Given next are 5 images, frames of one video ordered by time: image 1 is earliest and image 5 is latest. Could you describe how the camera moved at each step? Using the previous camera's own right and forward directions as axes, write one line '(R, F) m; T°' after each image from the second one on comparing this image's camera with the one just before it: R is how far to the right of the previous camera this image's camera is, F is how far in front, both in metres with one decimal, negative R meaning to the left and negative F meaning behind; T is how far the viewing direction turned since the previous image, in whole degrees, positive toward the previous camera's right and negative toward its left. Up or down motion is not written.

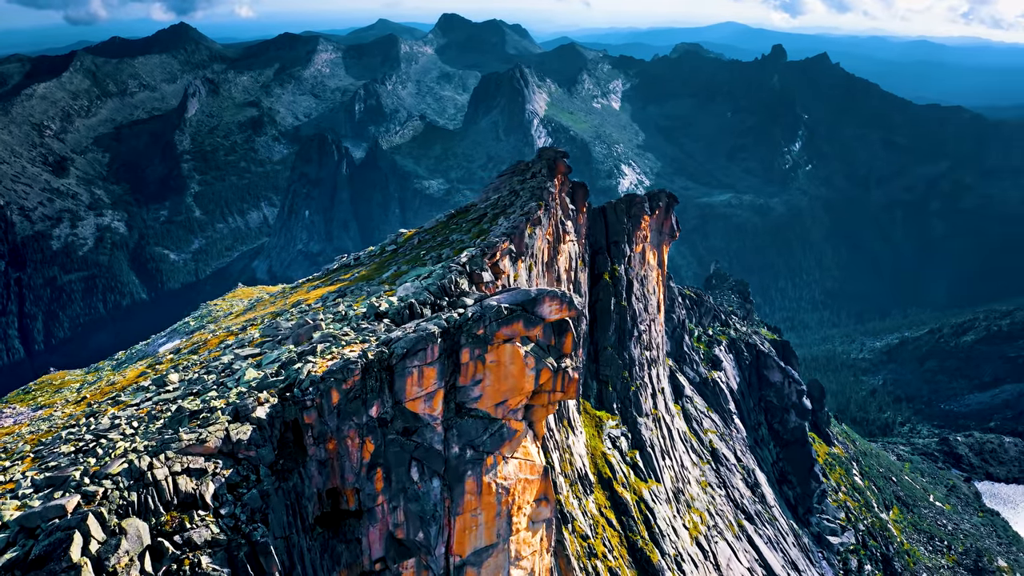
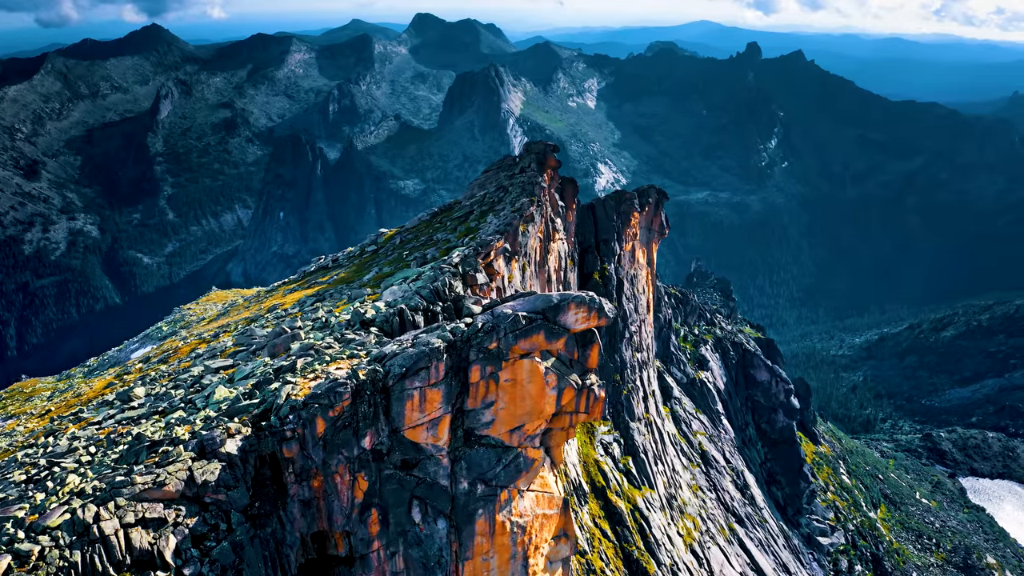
(-1.3, +3.7) m; +2°
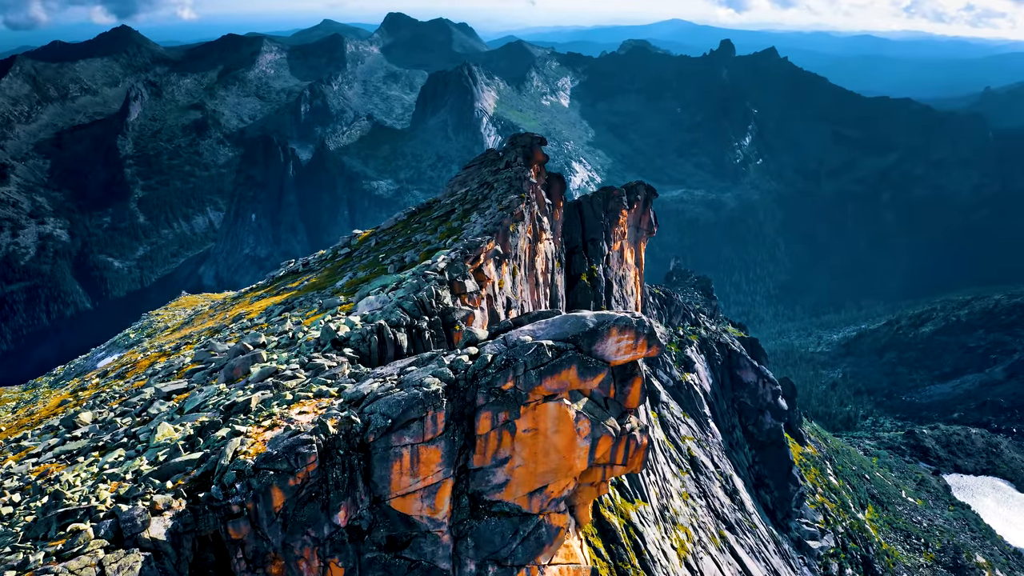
(-1.1, +5.0) m; +2°
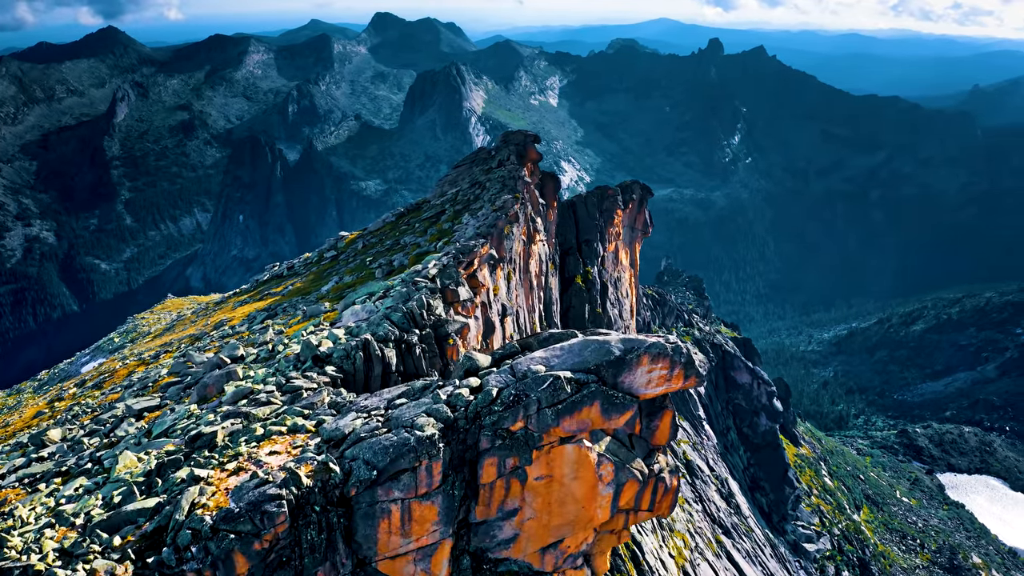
(-0.4, +2.5) m; +1°
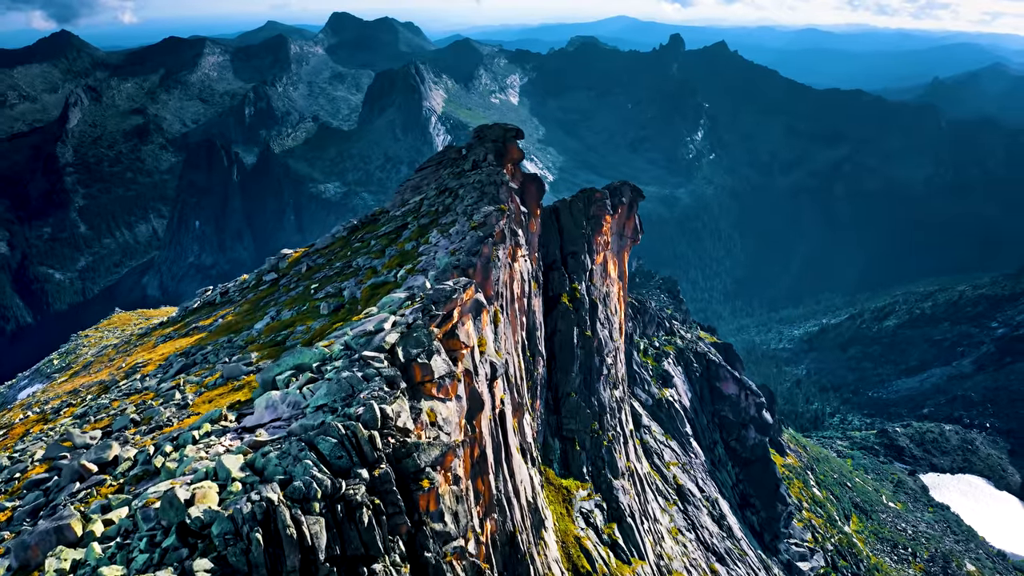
(-1.1, +10.6) m; +3°
